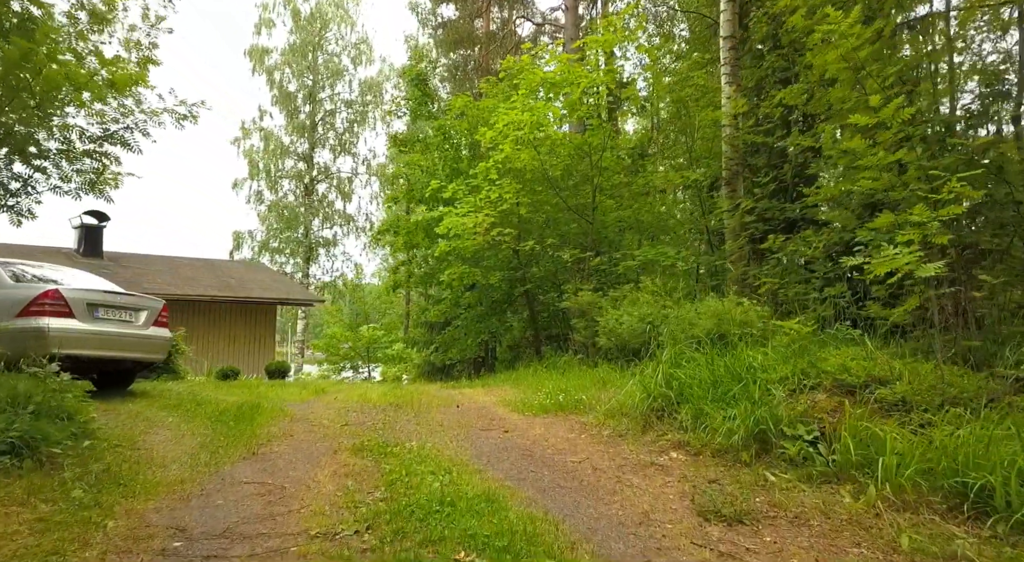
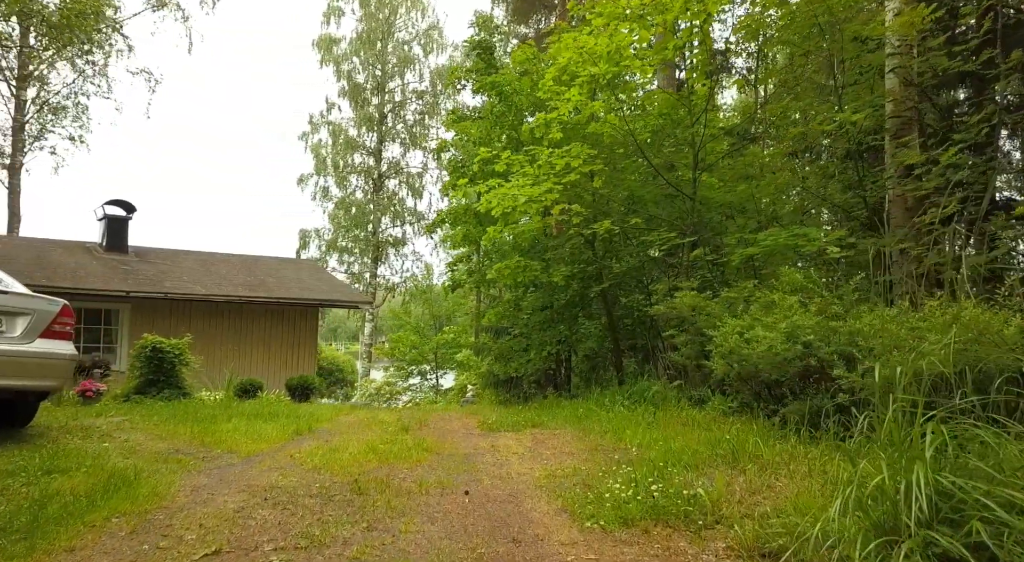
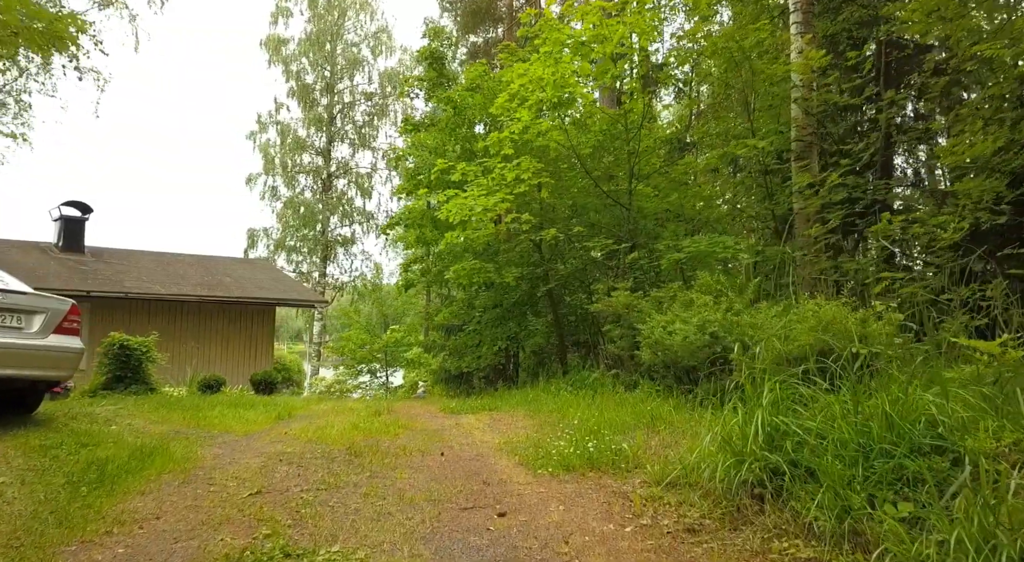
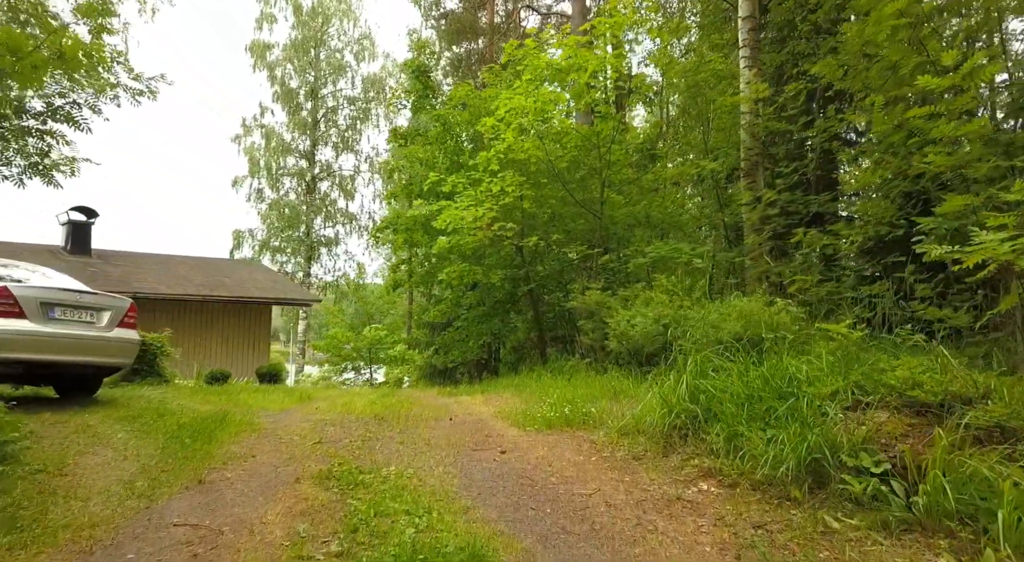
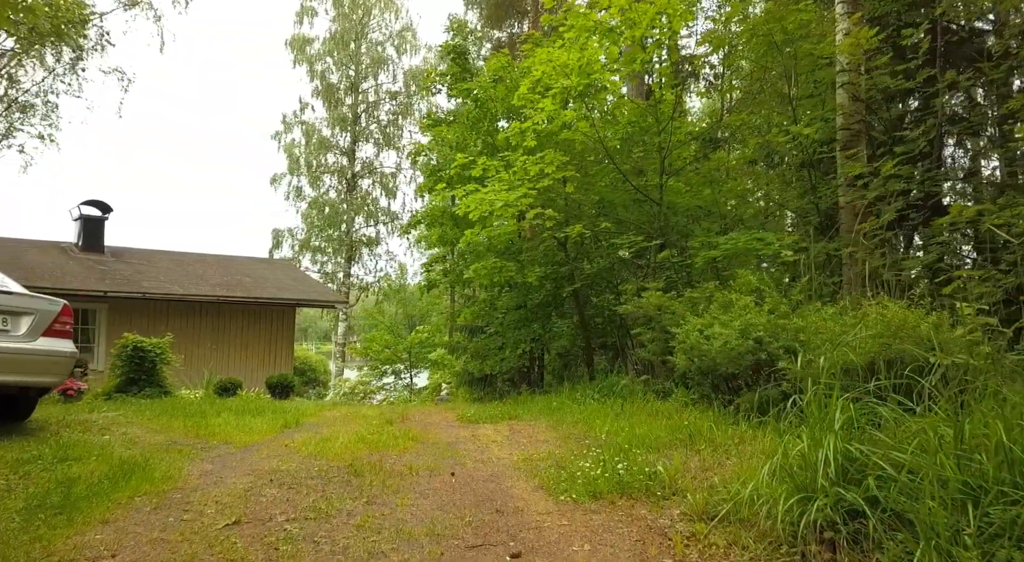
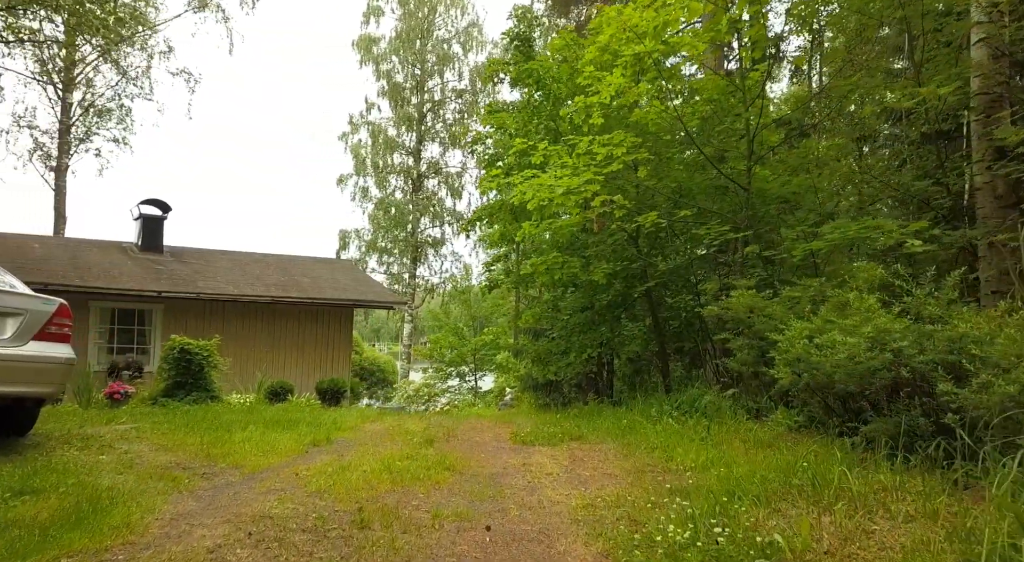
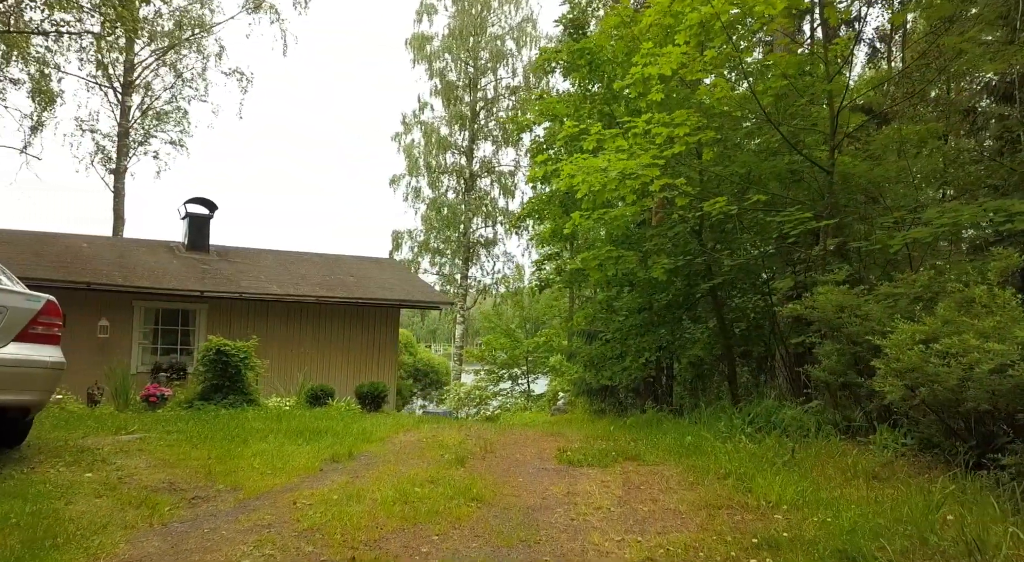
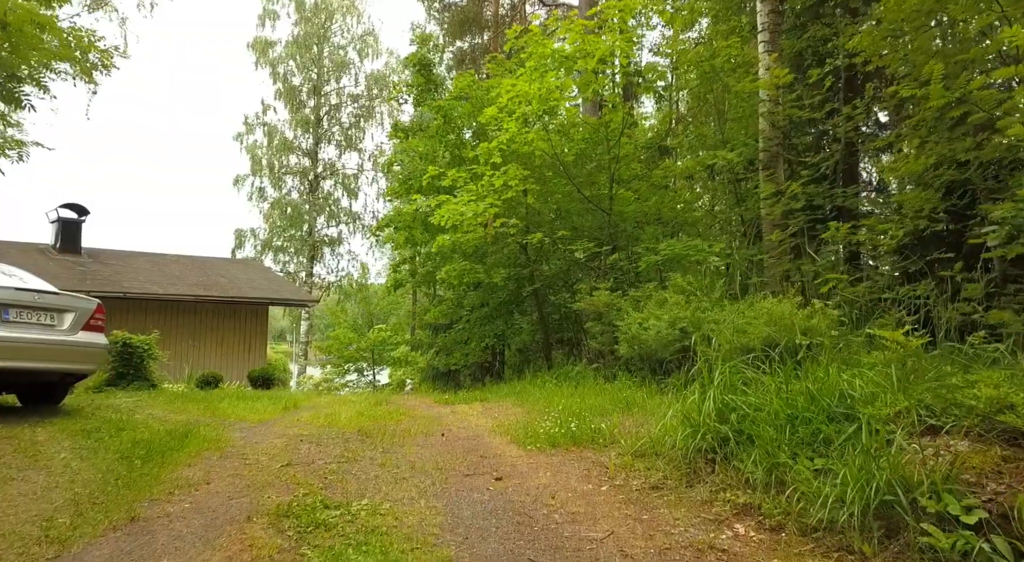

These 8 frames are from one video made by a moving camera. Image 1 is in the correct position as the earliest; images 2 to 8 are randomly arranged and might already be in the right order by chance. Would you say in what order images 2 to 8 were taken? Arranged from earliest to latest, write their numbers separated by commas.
4, 8, 3, 5, 2, 6, 7
